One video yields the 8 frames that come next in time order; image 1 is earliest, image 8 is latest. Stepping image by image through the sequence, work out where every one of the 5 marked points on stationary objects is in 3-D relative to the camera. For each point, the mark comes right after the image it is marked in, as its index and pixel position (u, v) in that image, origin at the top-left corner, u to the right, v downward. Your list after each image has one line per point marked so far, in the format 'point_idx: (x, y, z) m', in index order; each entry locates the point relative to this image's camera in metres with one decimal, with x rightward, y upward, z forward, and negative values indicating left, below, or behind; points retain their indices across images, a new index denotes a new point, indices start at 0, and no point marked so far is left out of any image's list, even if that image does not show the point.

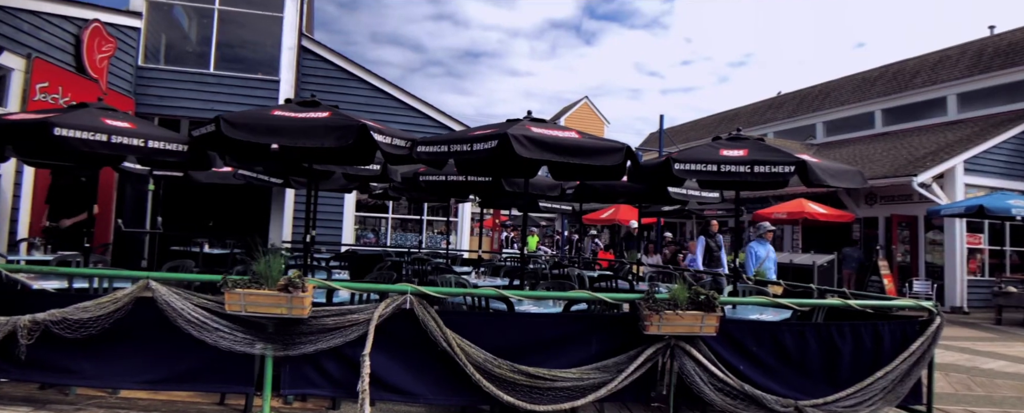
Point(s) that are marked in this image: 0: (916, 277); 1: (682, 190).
0: (+8.5, -1.3, +12.0) m
1: (+2.3, +0.2, +7.7) m
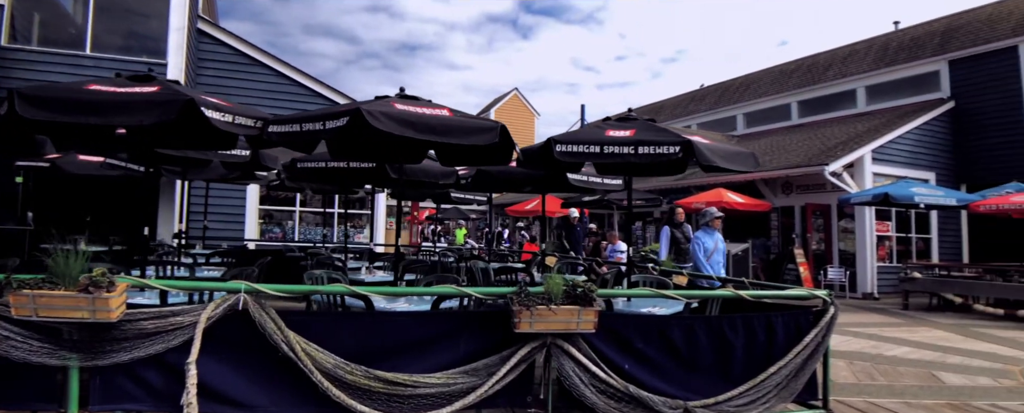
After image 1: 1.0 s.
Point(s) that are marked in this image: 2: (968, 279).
0: (+6.7, -1.1, +12.0) m
1: (+0.9, +0.4, +7.3) m
2: (+7.6, -1.2, +9.2) m
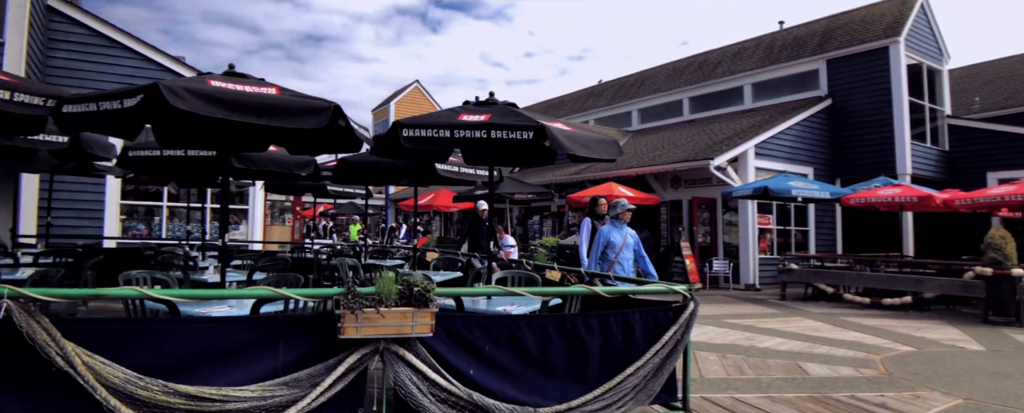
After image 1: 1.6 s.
0: (+4.4, -1.0, +12.2) m
1: (-0.8, +0.5, +6.8) m
2: (+5.6, -1.1, +9.5) m
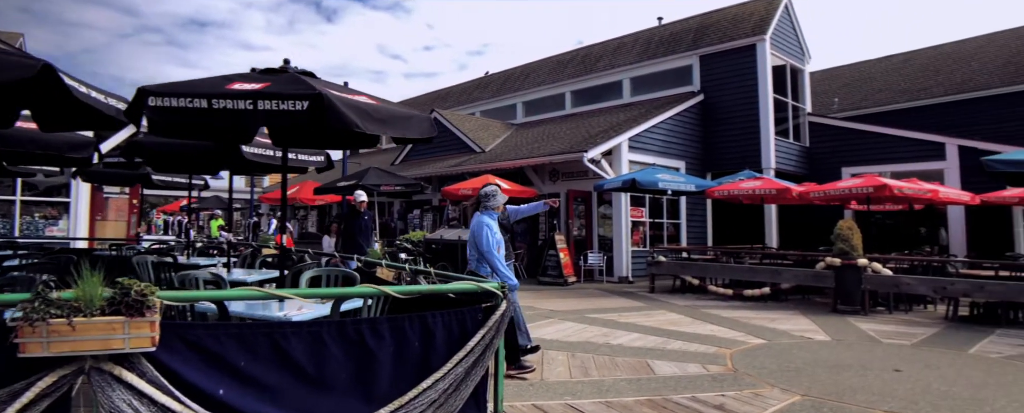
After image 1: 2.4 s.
0: (+1.7, -0.9, +11.8) m
1: (-2.6, +0.6, +5.7) m
2: (+3.3, -0.9, +9.4) m
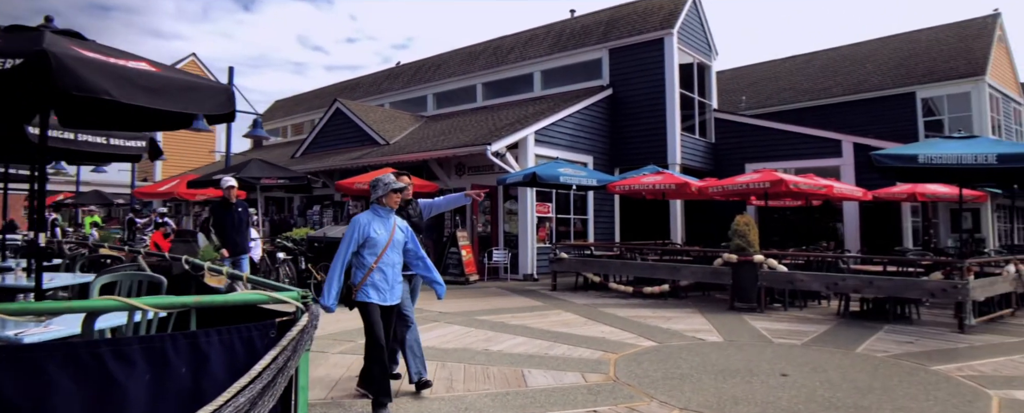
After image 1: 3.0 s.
0: (-0.4, -0.8, +11.2) m
1: (-3.9, +0.7, +4.6) m
2: (+1.5, -0.9, +9.0) m
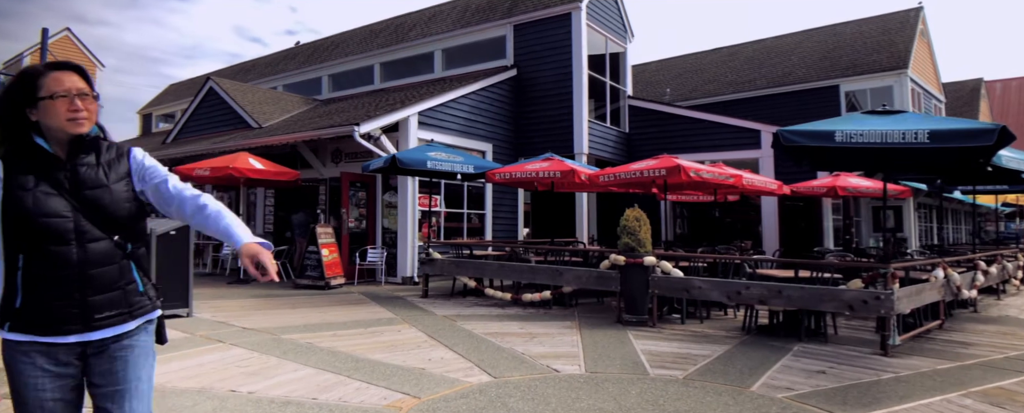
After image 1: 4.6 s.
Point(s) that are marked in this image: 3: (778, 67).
0: (-2.5, -0.7, +9.5) m
1: (-5.4, +0.9, +2.6) m
2: (-0.4, -0.7, +7.4) m
3: (+7.1, +3.7, +14.6) m
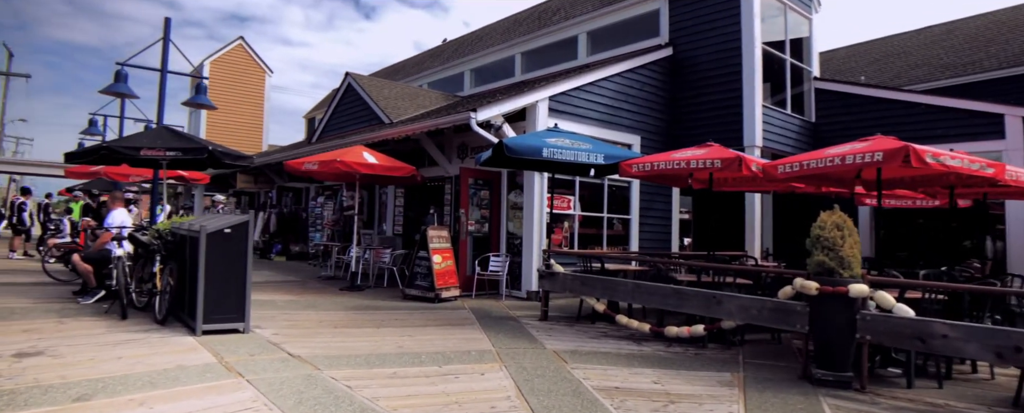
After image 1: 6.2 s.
0: (-0.3, -0.7, +8.2) m
1: (-5.1, +1.0, +2.5) m
2: (+1.1, -0.8, +5.7) m
3: (+10.4, +3.5, +10.4) m
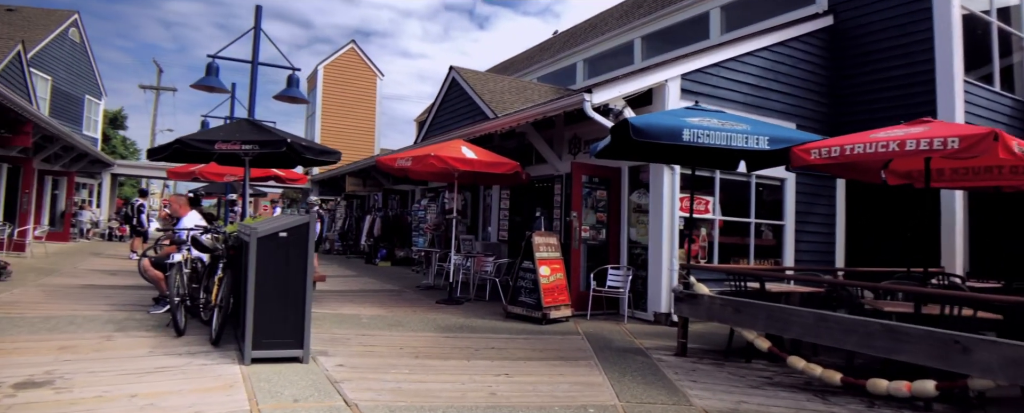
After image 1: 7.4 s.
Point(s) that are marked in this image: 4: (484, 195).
0: (+1.2, -0.7, +6.9) m
1: (-4.6, +1.1, +2.3) m
2: (+2.1, -0.8, +4.1) m
3: (+12.2, +3.4, +6.8) m
4: (-0.5, +0.2, +10.2) m
